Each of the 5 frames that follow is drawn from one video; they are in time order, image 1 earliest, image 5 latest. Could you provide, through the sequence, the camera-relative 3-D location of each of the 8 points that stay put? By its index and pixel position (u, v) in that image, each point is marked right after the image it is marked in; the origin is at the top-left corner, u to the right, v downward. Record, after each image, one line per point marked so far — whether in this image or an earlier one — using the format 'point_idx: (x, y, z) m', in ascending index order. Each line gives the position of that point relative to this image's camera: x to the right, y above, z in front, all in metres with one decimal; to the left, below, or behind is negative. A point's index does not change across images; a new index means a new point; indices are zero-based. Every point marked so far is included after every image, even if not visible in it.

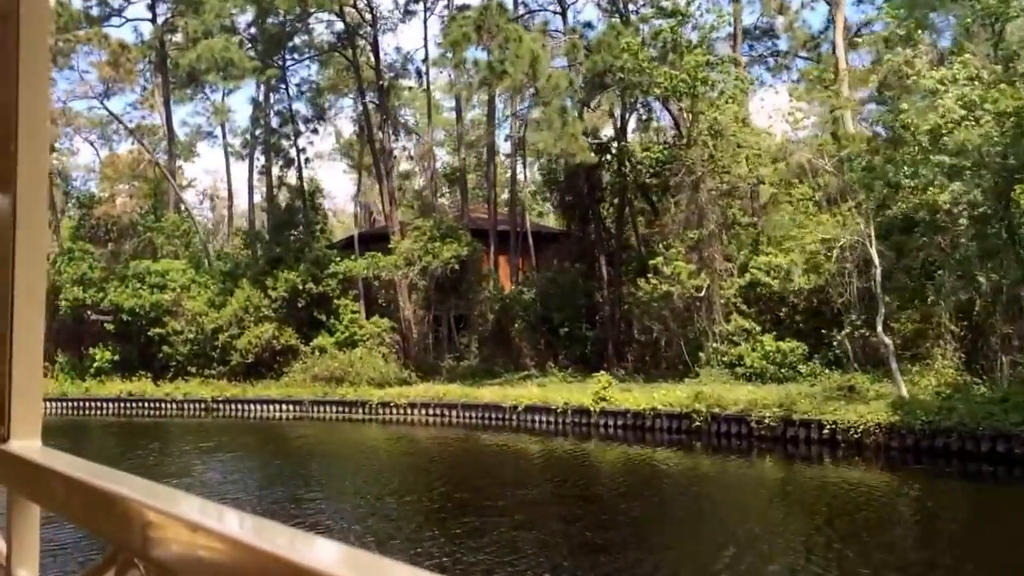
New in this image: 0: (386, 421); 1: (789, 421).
0: (-1.9, -2.0, +15.8) m
1: (+2.9, -1.4, +11.1) m
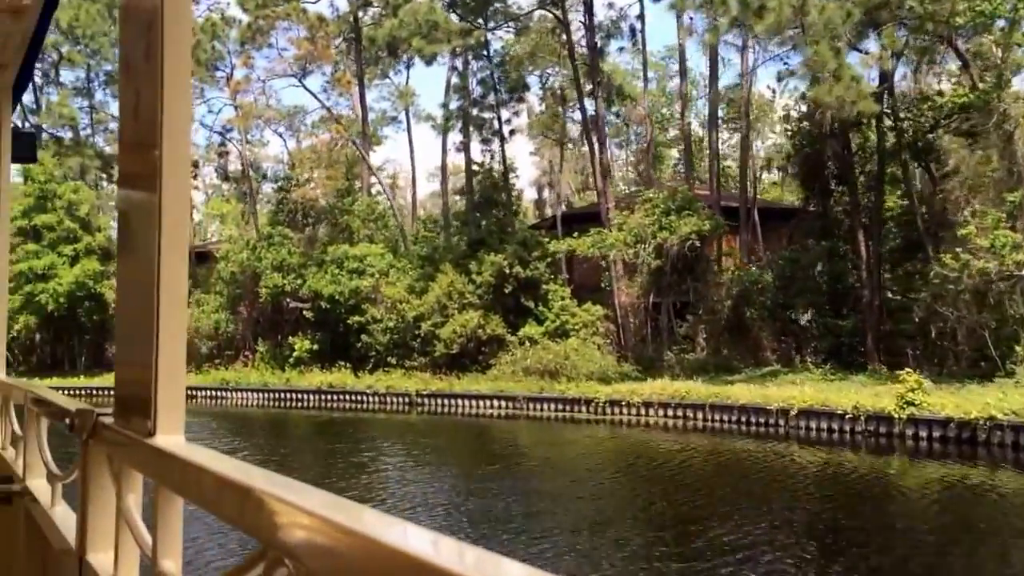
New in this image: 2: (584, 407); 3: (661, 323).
0: (+1.4, -1.8, +13.6) m
1: (+5.4, -1.2, +8.2) m
2: (+1.0, -1.7, +14.5) m
3: (+2.6, -0.6, +17.6) m
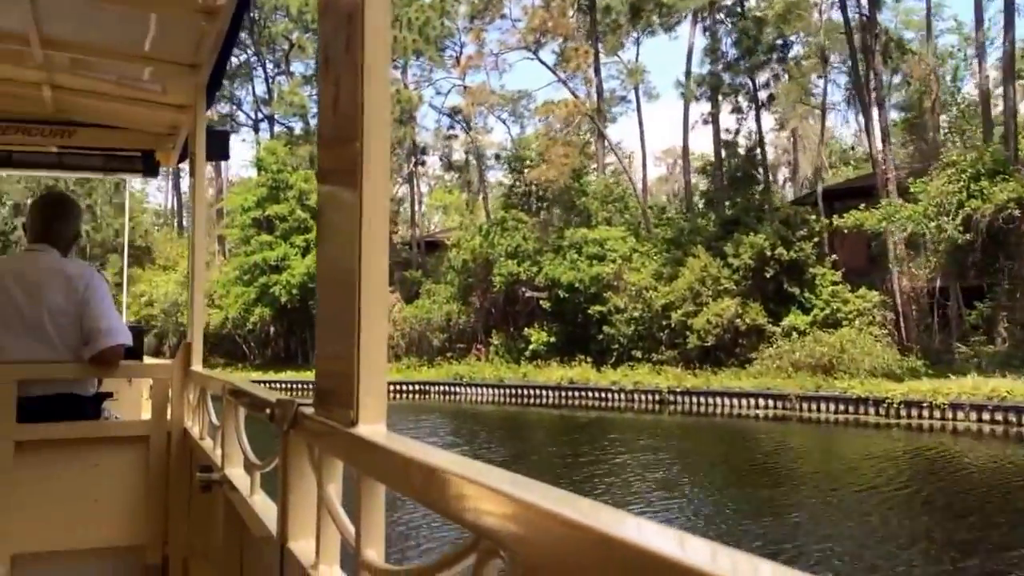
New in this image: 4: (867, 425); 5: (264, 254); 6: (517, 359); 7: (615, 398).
0: (+4.5, -1.5, +11.5) m
1: (+7.3, -1.0, +5.3) m
2: (+4.4, -1.5, +12.4) m
3: (+6.5, -0.3, +15.1) m
4: (+4.2, -1.6, +12.1) m
5: (-4.6, +0.6, +19.2) m
6: (+0.1, -1.3, +18.8) m
7: (+1.6, -1.7, +15.6) m
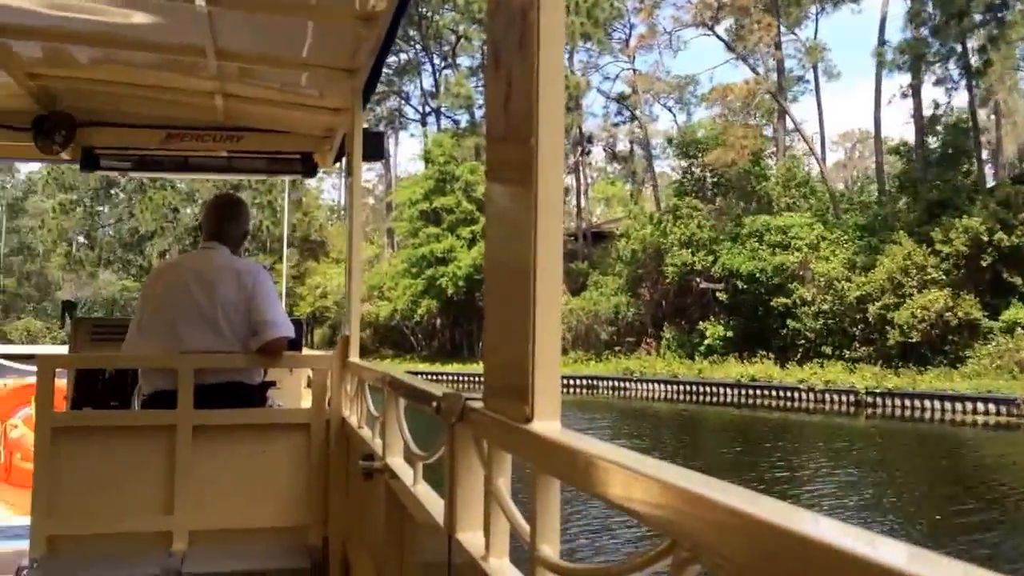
0: (+6.4, -1.4, +9.6) m
1: (+8.2, -0.9, +3.1) m
2: (+6.3, -1.3, +10.6) m
3: (+8.9, -0.2, +12.9) m
4: (+6.1, -1.5, +10.3) m
5: (-1.5, +0.8, +18.7) m
6: (+3.1, -1.1, +17.5) m
7: (+4.1, -1.5, +14.2) m
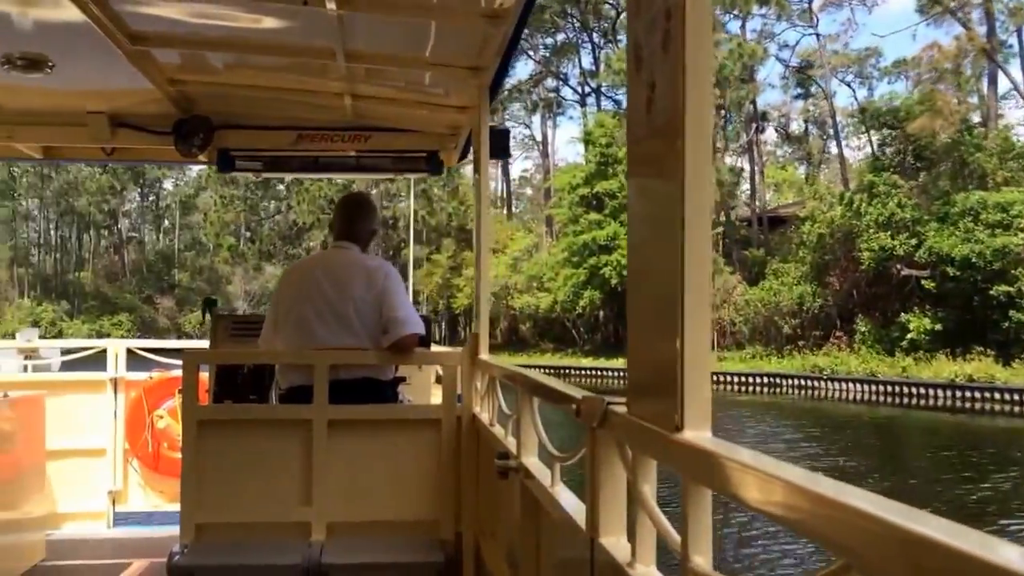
0: (+8.0, -1.3, +7.3) m
1: (+9.0, -0.7, +0.6) m
2: (+8.1, -1.2, +8.2) m
3: (+10.9, 0.0, +10.1) m
4: (+7.8, -1.3, +7.9) m
5: (+1.4, +1.0, +17.2) m
6: (+5.8, -0.9, +15.5) m
7: (+6.3, -1.3, +12.1) m
